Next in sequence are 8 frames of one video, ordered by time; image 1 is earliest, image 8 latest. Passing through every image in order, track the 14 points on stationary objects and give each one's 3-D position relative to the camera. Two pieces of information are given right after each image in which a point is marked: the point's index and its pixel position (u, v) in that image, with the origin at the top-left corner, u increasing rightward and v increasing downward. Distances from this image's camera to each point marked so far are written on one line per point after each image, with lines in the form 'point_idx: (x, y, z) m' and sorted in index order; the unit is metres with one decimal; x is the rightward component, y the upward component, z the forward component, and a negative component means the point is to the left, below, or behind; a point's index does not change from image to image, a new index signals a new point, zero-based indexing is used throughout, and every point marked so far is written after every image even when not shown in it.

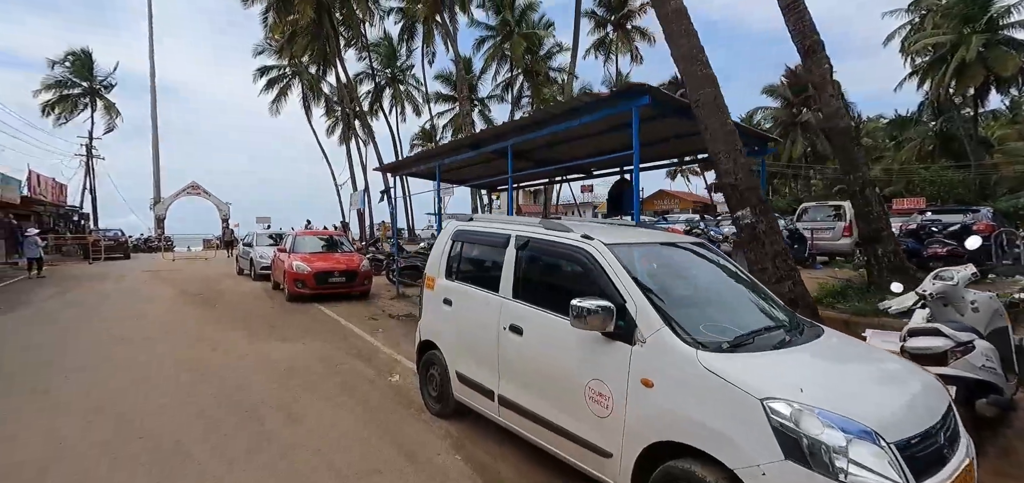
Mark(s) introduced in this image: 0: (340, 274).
0: (-4.7, -0.8, +10.9) m
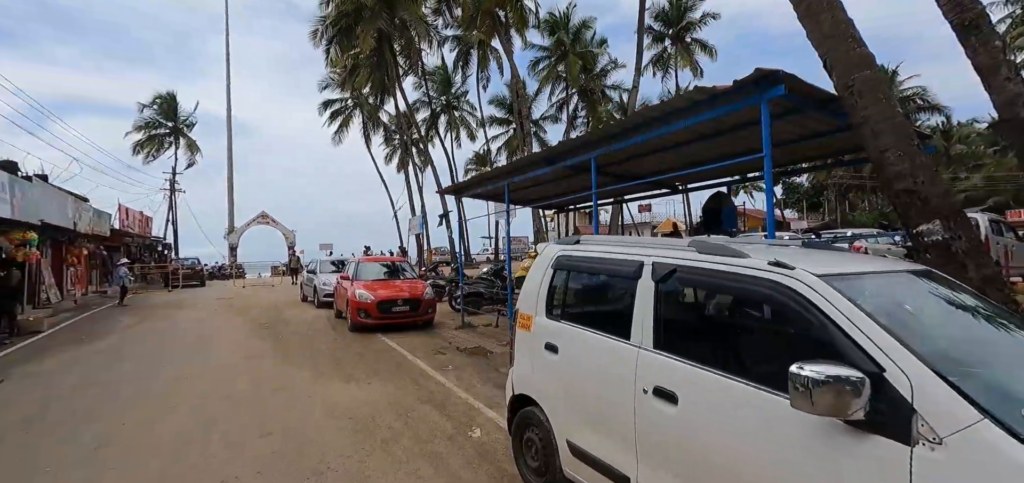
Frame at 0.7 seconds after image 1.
0: (-2.8, -1.5, +10.3) m
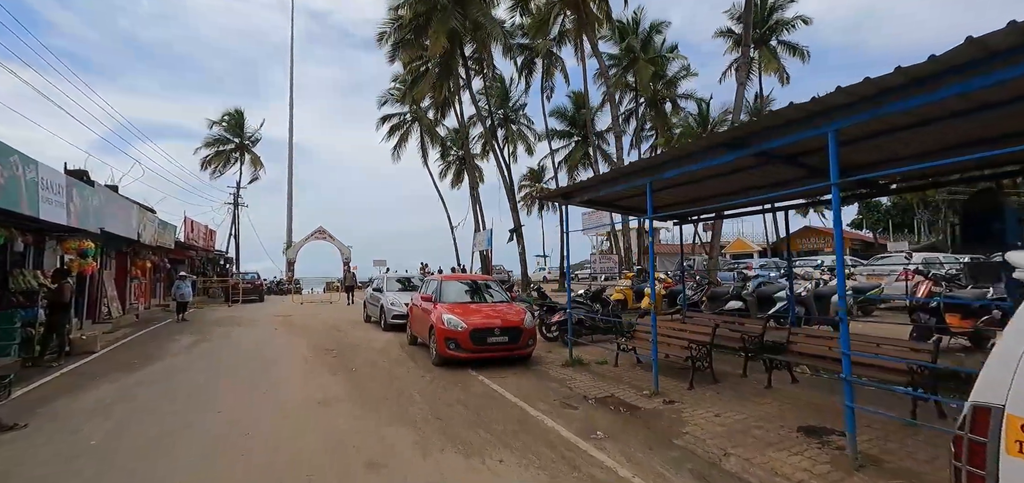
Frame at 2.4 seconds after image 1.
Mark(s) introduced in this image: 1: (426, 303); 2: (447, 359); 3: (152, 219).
0: (-0.3, -1.8, +8.2) m
1: (-2.0, -1.4, +9.2) m
2: (-1.3, -2.5, +8.5) m
3: (-12.7, +0.8, +14.3) m
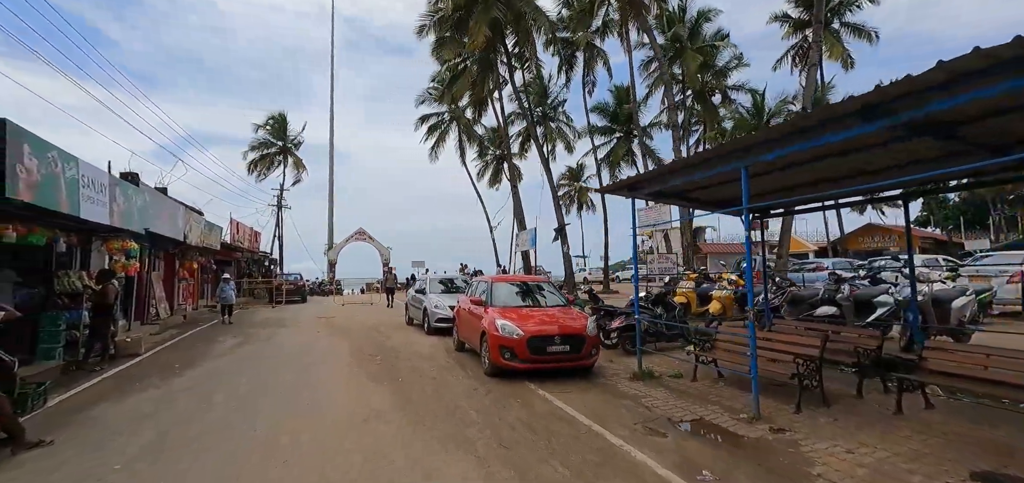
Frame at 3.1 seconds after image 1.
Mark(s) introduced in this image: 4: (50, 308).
0: (+0.9, -1.7, +7.3) m
1: (-0.8, -1.3, +8.4) m
2: (-0.2, -2.4, +7.6) m
3: (-11.1, +0.8, +14.4) m
4: (-8.4, -1.2, +7.4) m
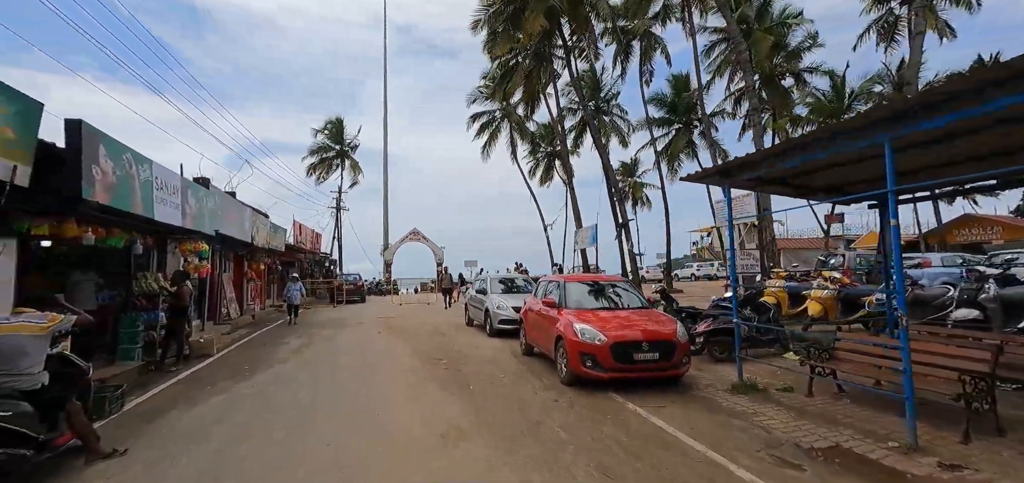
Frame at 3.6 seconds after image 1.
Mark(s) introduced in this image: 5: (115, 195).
0: (+2.1, -1.6, +6.4) m
1: (+0.6, -1.2, +7.7) m
2: (+1.1, -2.3, +6.8) m
3: (-9.0, +0.7, +14.8) m
4: (-7.1, -1.3, +7.5) m
5: (-5.5, +0.6, +5.7) m
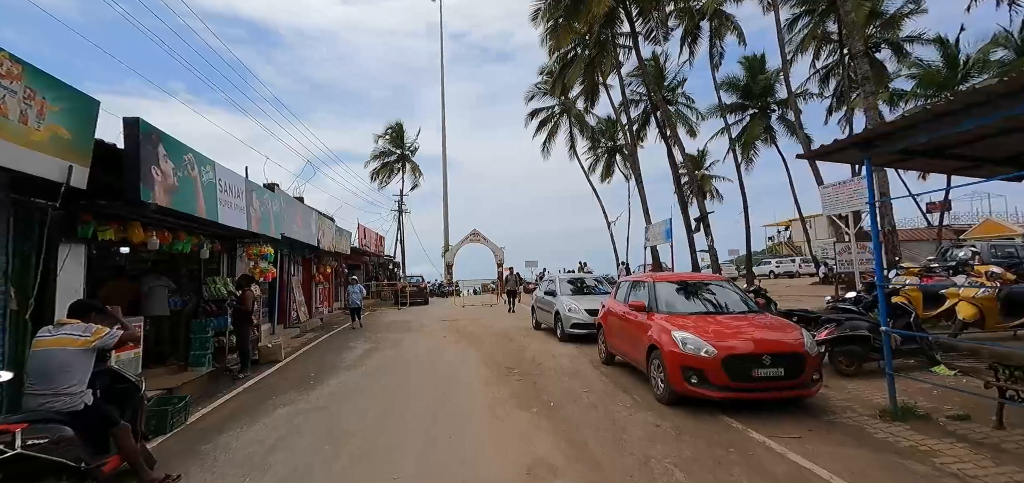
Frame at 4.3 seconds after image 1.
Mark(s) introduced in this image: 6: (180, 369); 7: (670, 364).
0: (+3.2, -1.5, +5.1) m
1: (+1.9, -1.1, +6.6) m
2: (+2.3, -2.2, +5.7) m
3: (-6.7, +0.6, +14.9) m
4: (-5.7, -1.3, +7.5) m
5: (-4.5, +0.6, +5.5) m
6: (-5.7, -2.2, +7.0) m
7: (+2.1, -1.6, +5.3) m
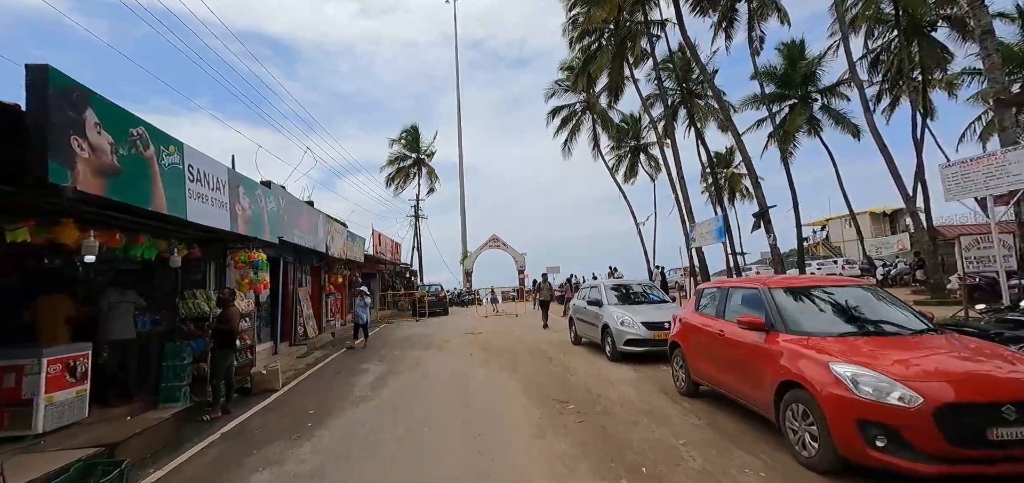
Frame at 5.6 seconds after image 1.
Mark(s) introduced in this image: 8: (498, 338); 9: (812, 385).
0: (+3.9, -1.3, +3.3) m
1: (+2.6, -1.0, +4.9) m
2: (+3.0, -2.0, +3.9) m
3: (-5.7, +0.3, +13.6) m
4: (-5.0, -1.4, +6.0) m
5: (-3.9, +0.6, +4.0) m
6: (-5.0, -2.3, +5.6) m
7: (+2.7, -1.5, +3.6) m
8: (-0.4, -2.9, +12.0) m
9: (+2.7, -1.3, +3.8) m
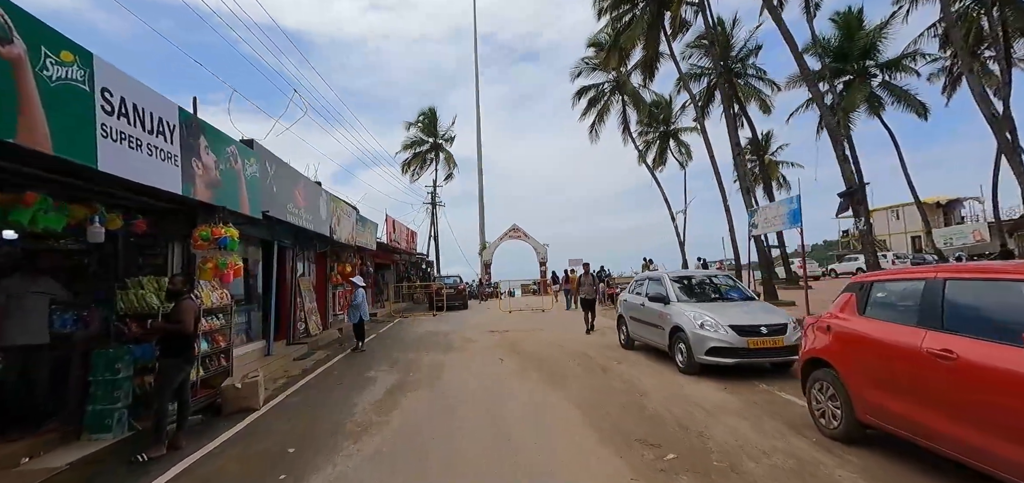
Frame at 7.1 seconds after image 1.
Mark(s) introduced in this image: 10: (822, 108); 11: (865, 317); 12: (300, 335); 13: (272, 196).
0: (+4.4, -1.1, +1.3) m
1: (+3.2, -0.8, +2.9) m
2: (+3.6, -1.8, +2.0) m
3: (-4.7, +0.8, +11.9) m
4: (-4.3, -1.1, +4.4) m
5: (-3.3, +0.9, +2.3) m
6: (-4.4, -1.9, +3.9) m
7: (+3.3, -1.2, +1.7) m
8: (+0.4, -2.5, +10.2) m
9: (+3.2, -1.0, +1.8) m
10: (+8.4, +3.6, +11.0) m
11: (+3.3, -0.7, +4.0) m
12: (-5.0, -2.2, +9.6) m
13: (-3.9, +0.7, +6.8) m
